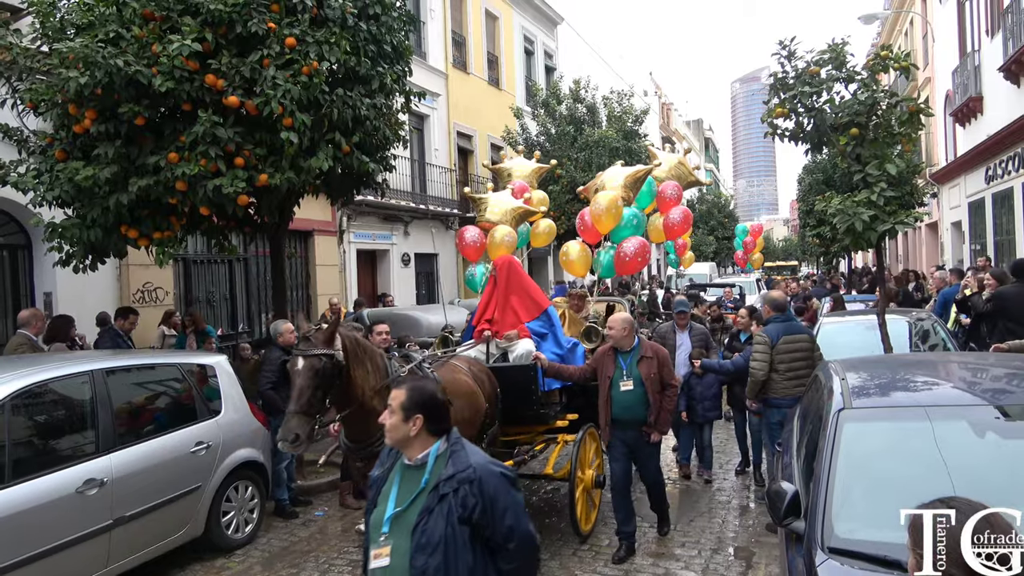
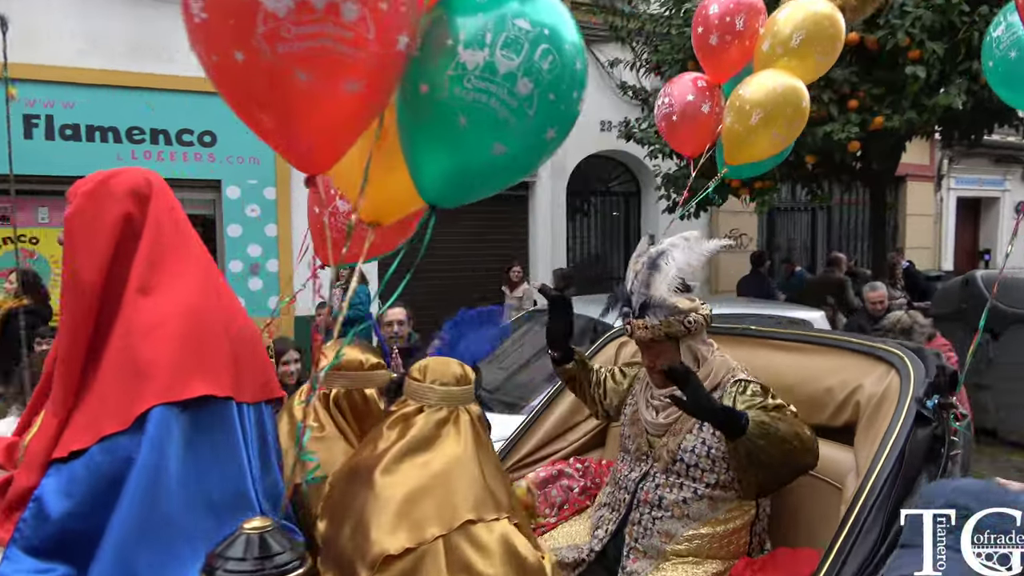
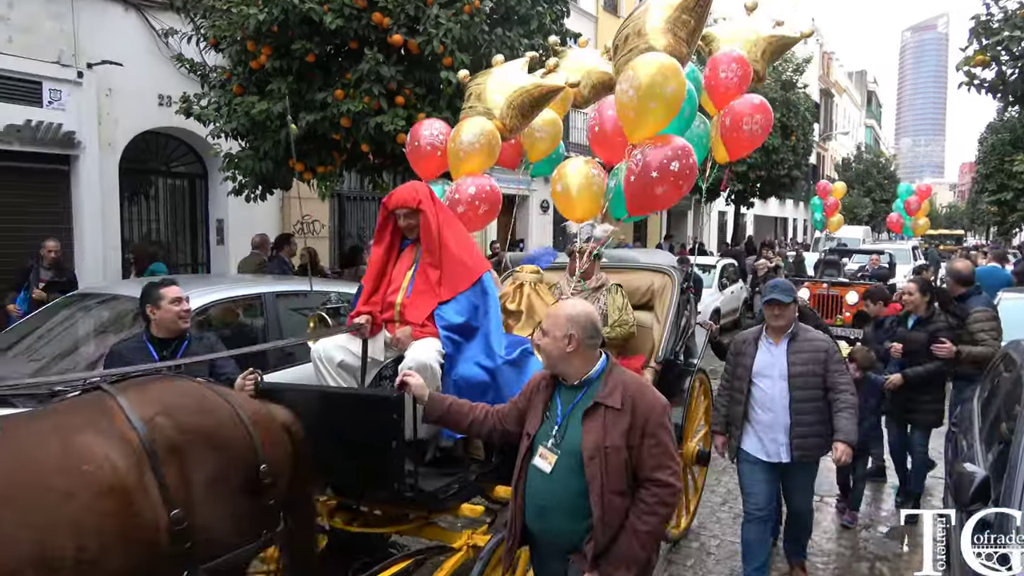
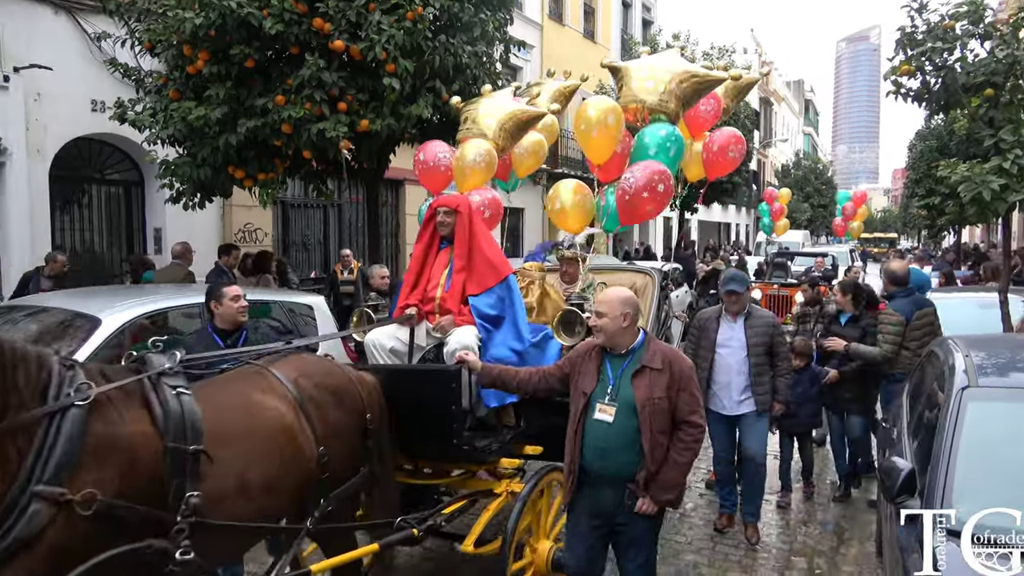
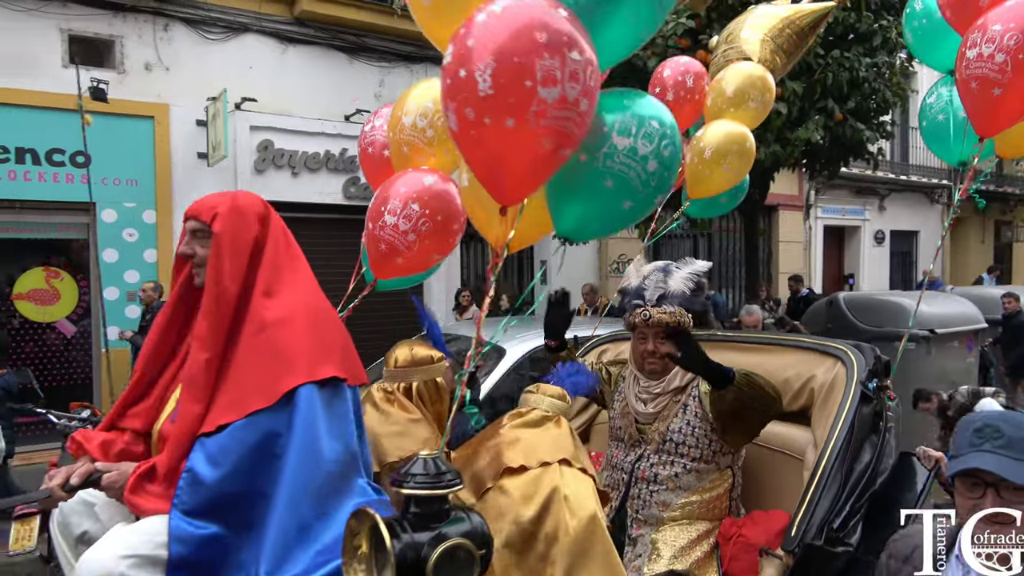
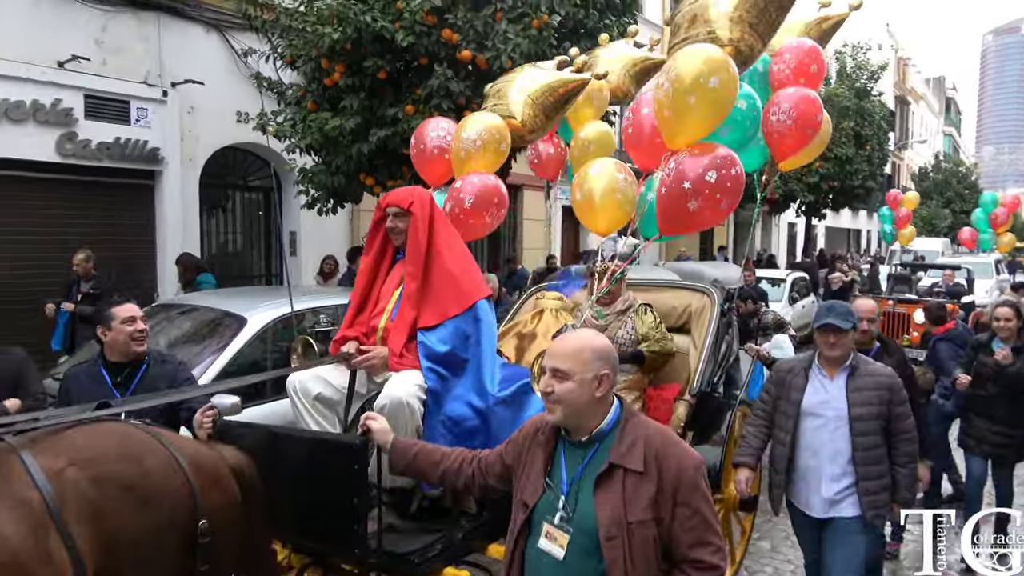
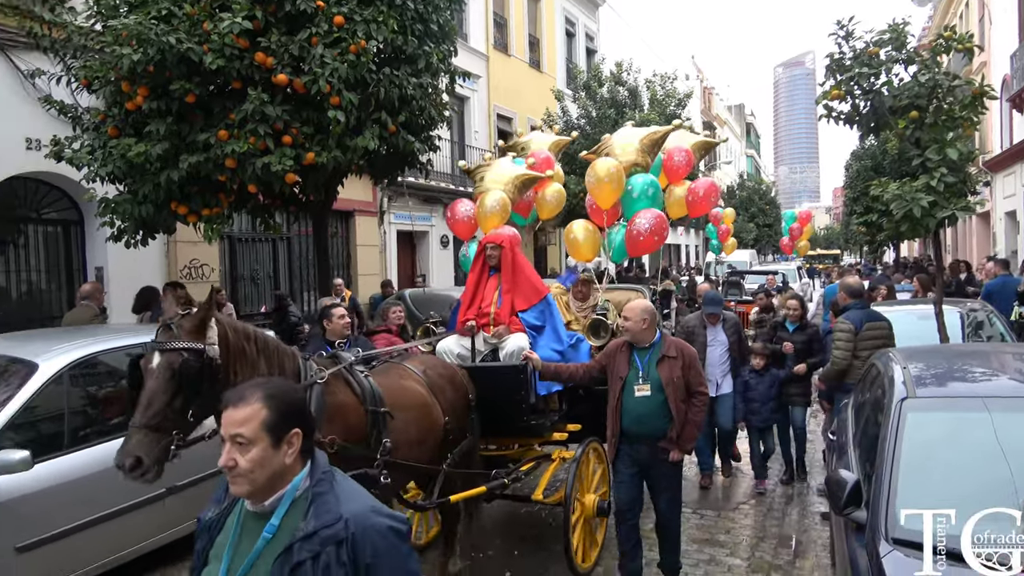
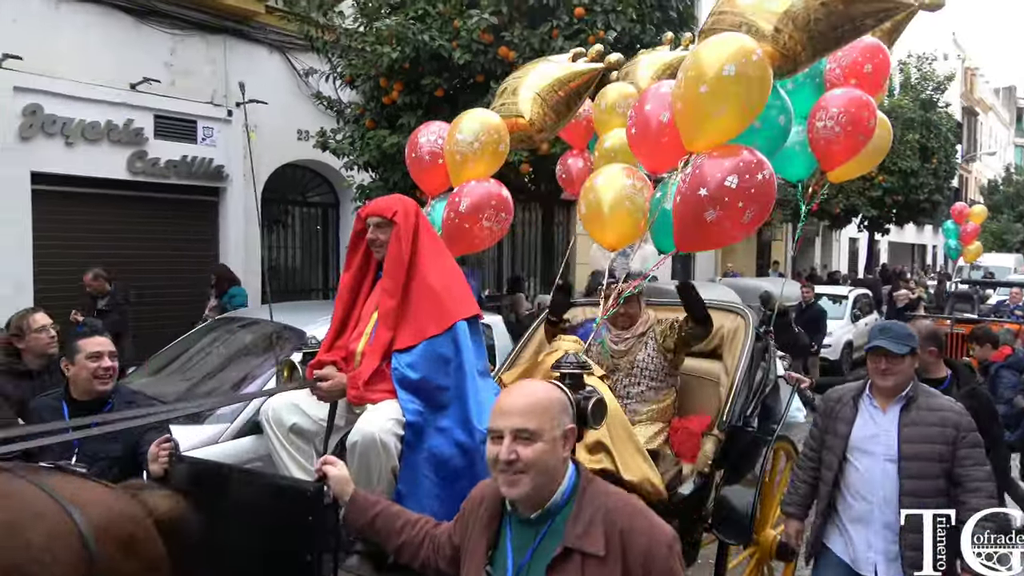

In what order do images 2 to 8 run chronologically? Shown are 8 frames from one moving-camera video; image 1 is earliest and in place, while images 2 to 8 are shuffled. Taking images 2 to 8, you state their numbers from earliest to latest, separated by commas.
7, 4, 3, 6, 8, 5, 2
